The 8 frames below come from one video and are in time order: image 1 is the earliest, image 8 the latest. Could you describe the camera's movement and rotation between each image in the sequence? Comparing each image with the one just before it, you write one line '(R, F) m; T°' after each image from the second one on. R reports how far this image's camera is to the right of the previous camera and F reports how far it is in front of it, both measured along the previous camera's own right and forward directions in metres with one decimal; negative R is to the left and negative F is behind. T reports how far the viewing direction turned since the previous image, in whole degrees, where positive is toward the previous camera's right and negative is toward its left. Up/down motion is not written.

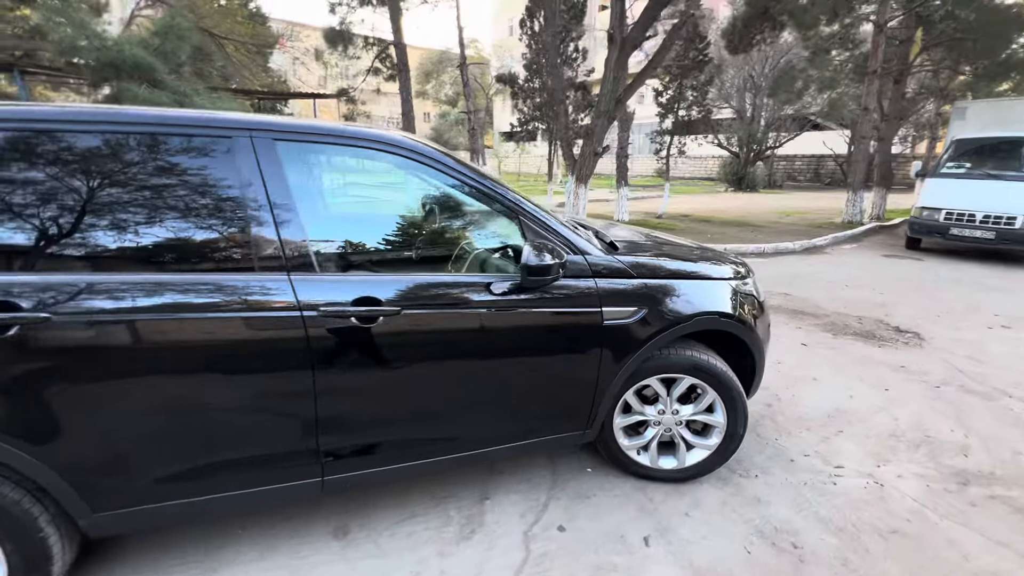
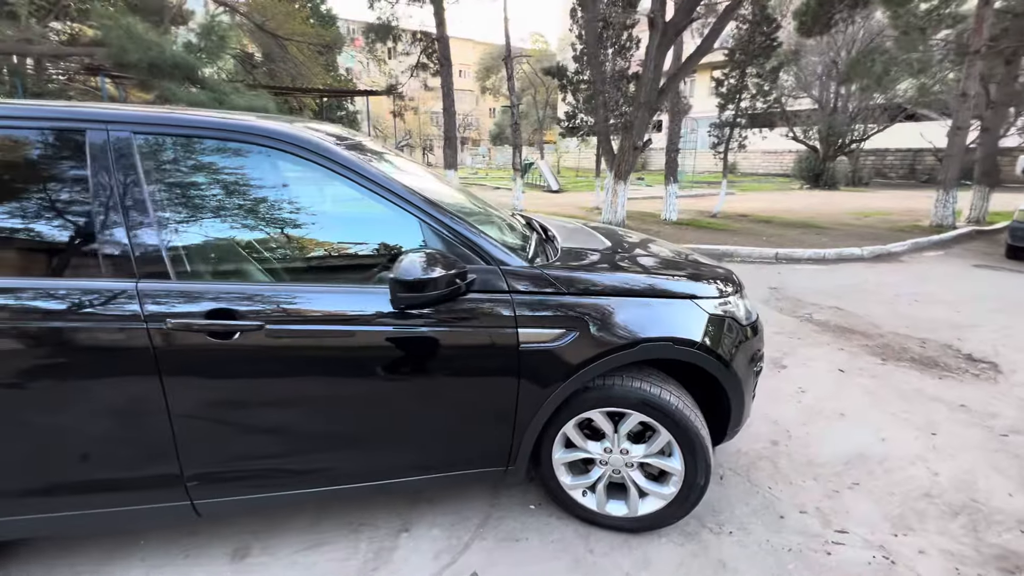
(+0.6, +0.3) m; -8°
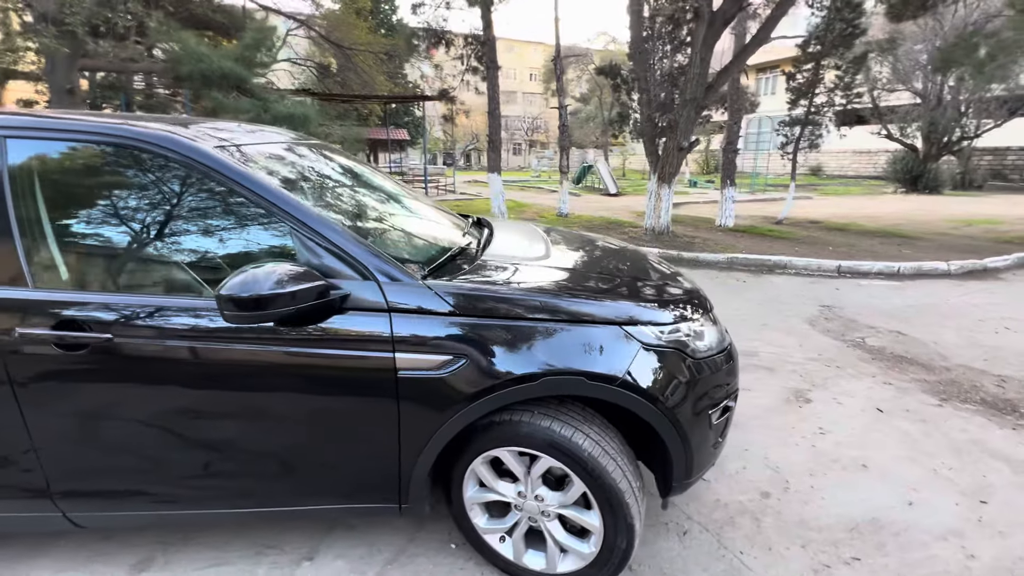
(+0.7, +0.3) m; -8°
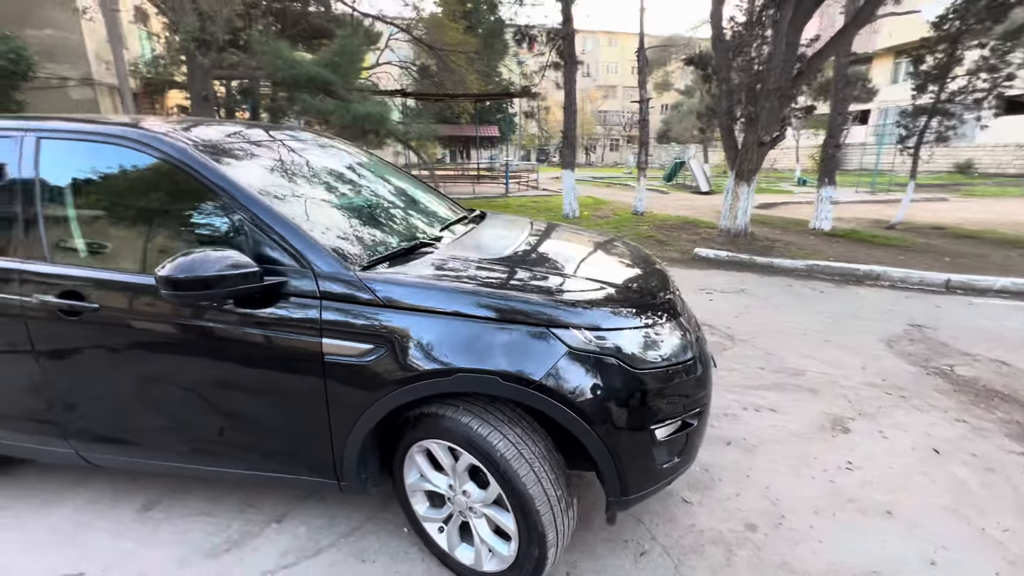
(+0.6, +0.1) m; -11°
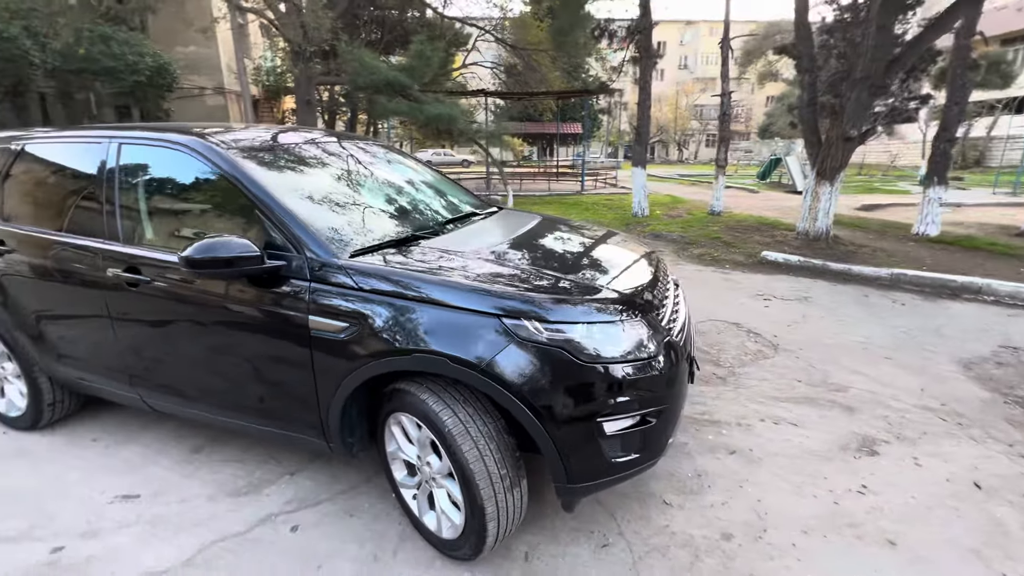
(+0.5, -0.1) m; -10°
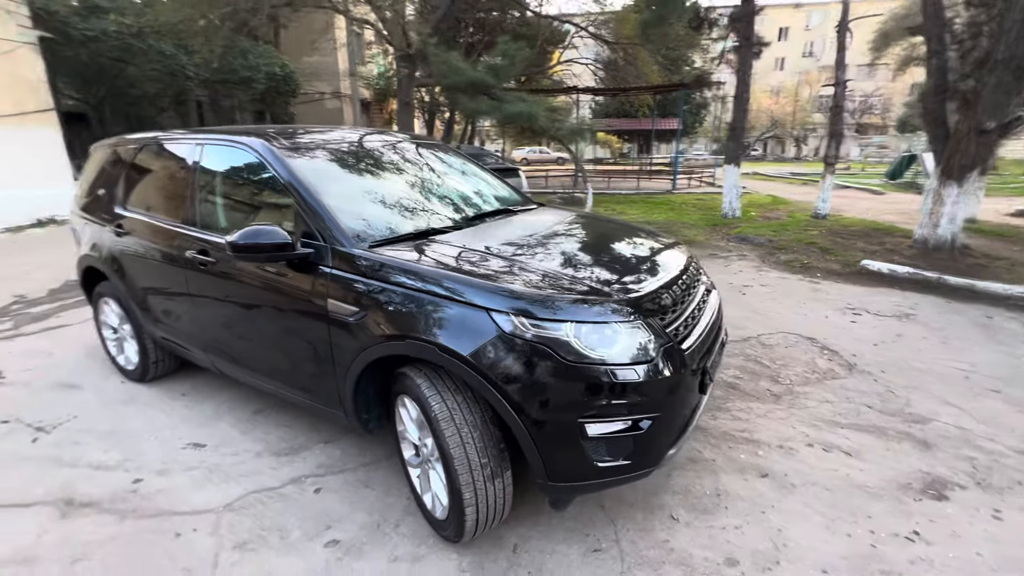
(+0.4, 0.0) m; -11°
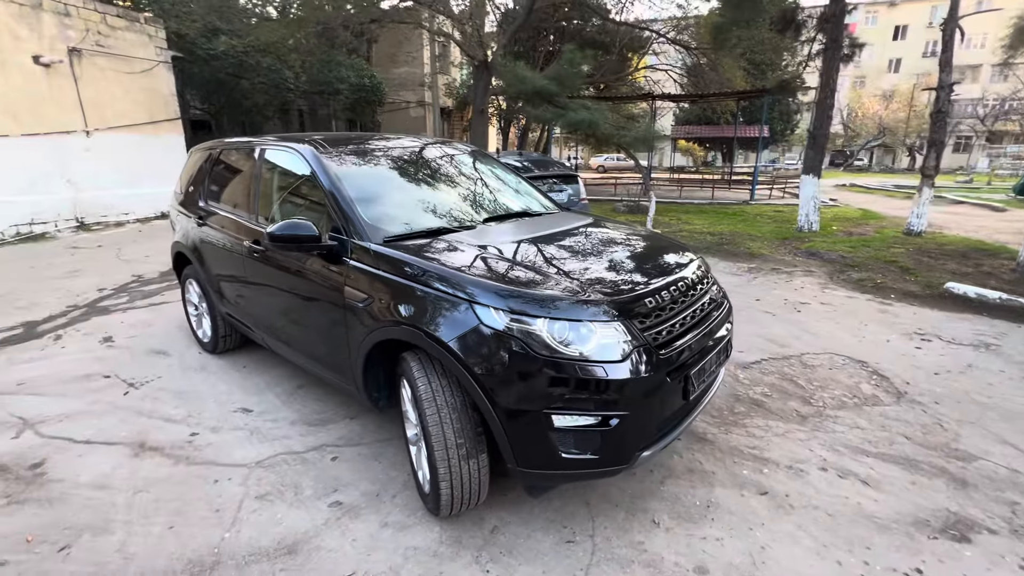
(+0.4, -0.1) m; -9°
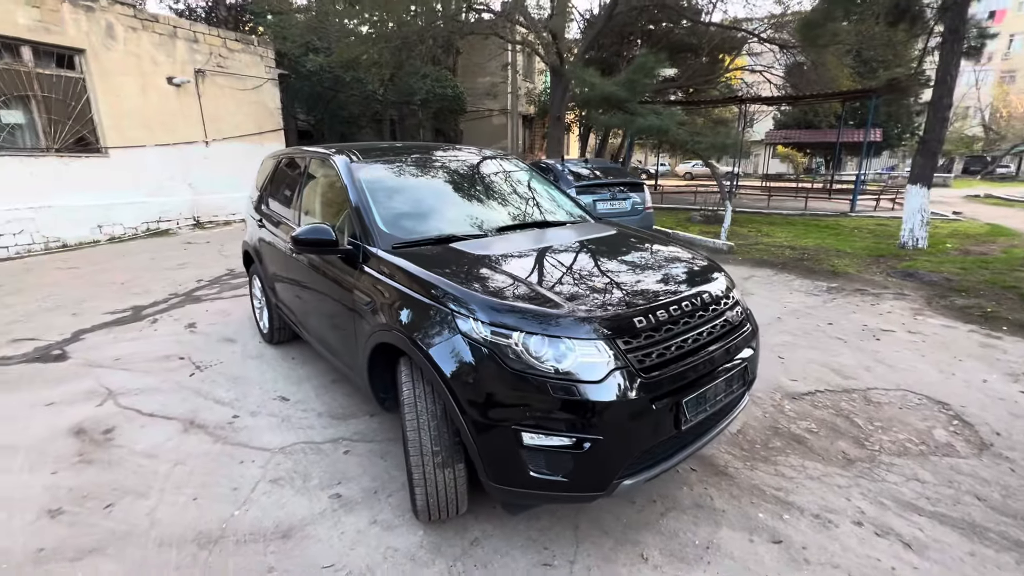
(+0.4, +0.1) m; -10°
